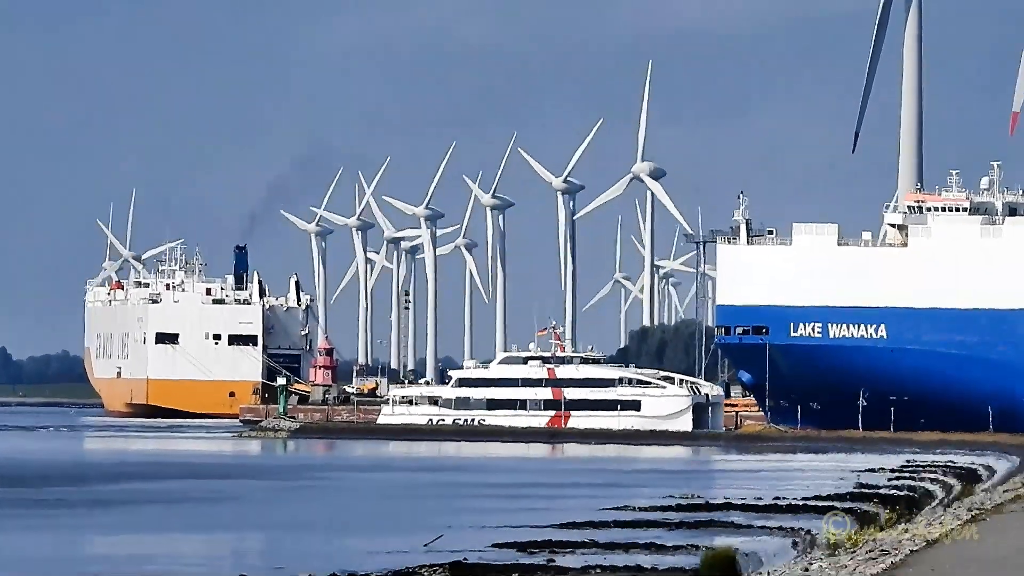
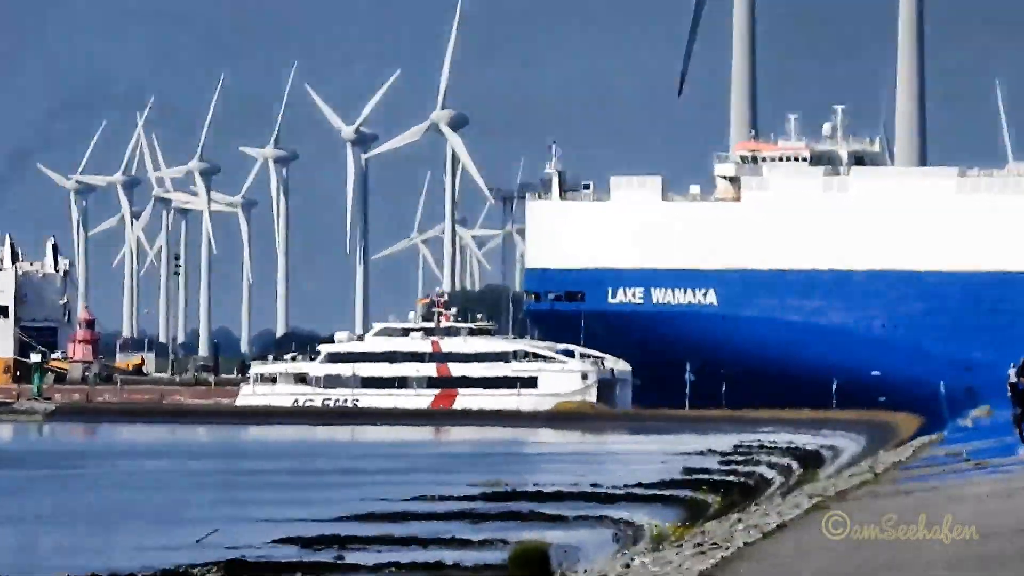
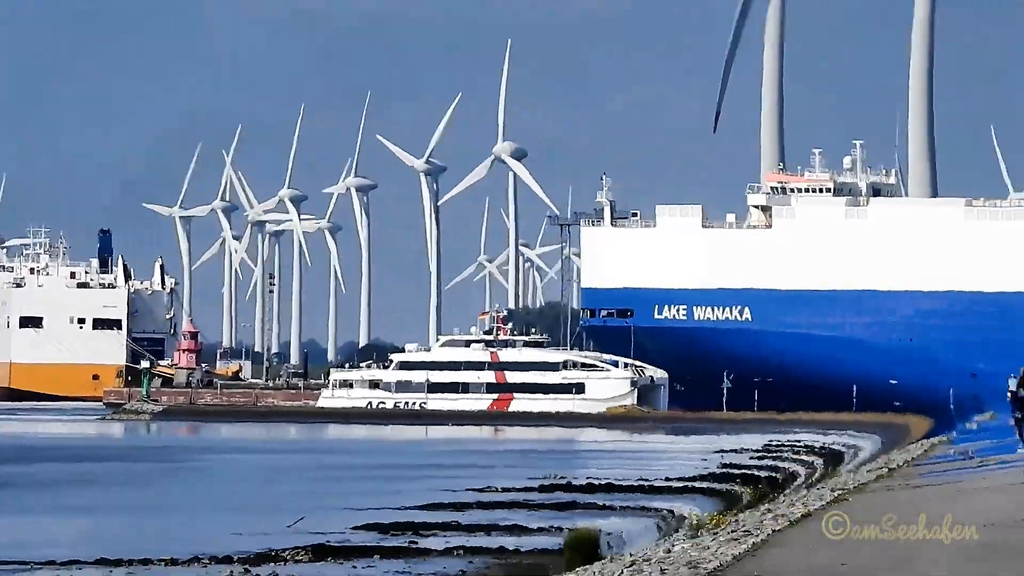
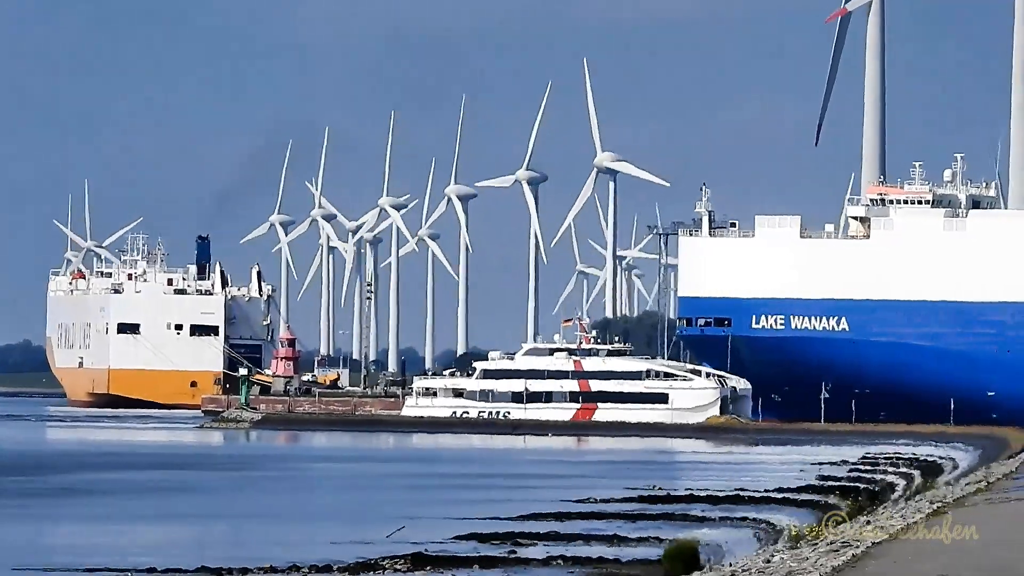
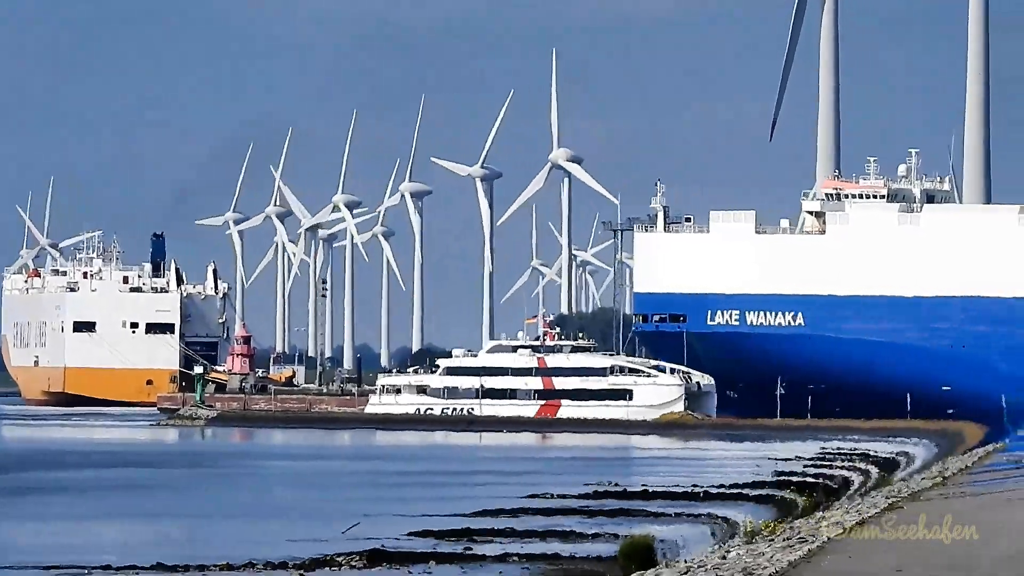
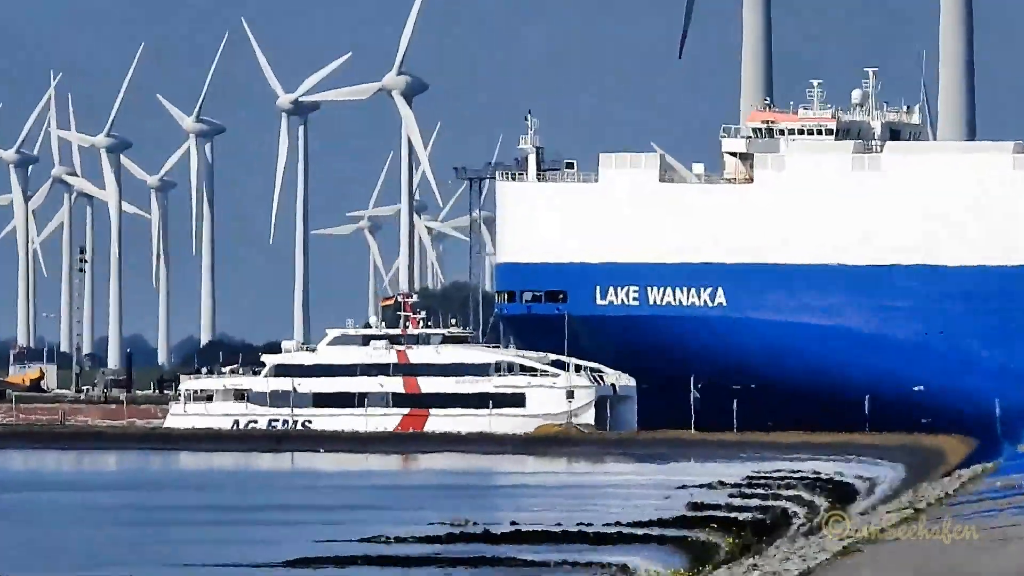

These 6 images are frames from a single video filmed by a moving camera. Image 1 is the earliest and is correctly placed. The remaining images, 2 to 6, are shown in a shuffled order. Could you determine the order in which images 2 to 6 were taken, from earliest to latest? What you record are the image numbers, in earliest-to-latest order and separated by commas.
4, 5, 3, 2, 6
